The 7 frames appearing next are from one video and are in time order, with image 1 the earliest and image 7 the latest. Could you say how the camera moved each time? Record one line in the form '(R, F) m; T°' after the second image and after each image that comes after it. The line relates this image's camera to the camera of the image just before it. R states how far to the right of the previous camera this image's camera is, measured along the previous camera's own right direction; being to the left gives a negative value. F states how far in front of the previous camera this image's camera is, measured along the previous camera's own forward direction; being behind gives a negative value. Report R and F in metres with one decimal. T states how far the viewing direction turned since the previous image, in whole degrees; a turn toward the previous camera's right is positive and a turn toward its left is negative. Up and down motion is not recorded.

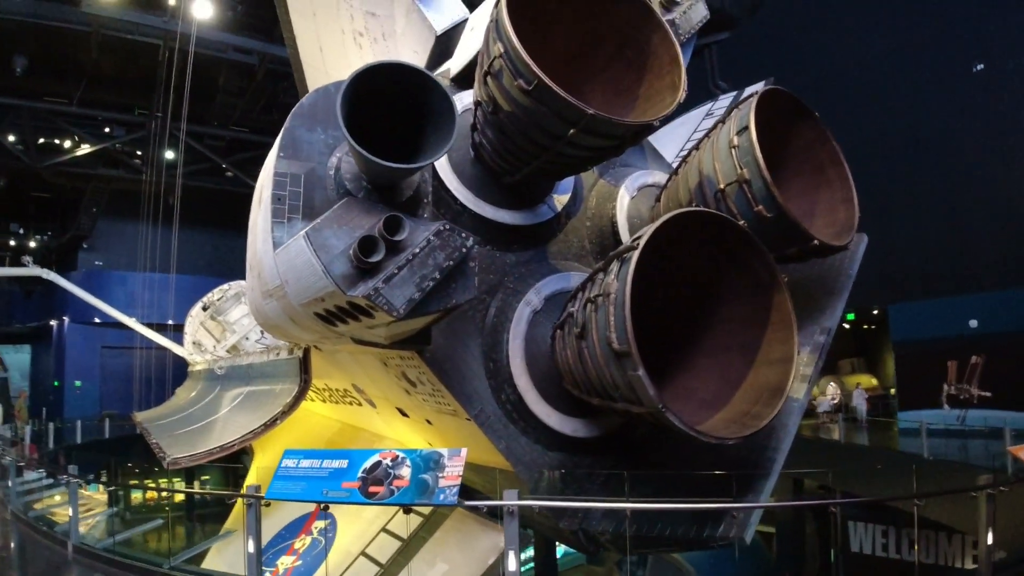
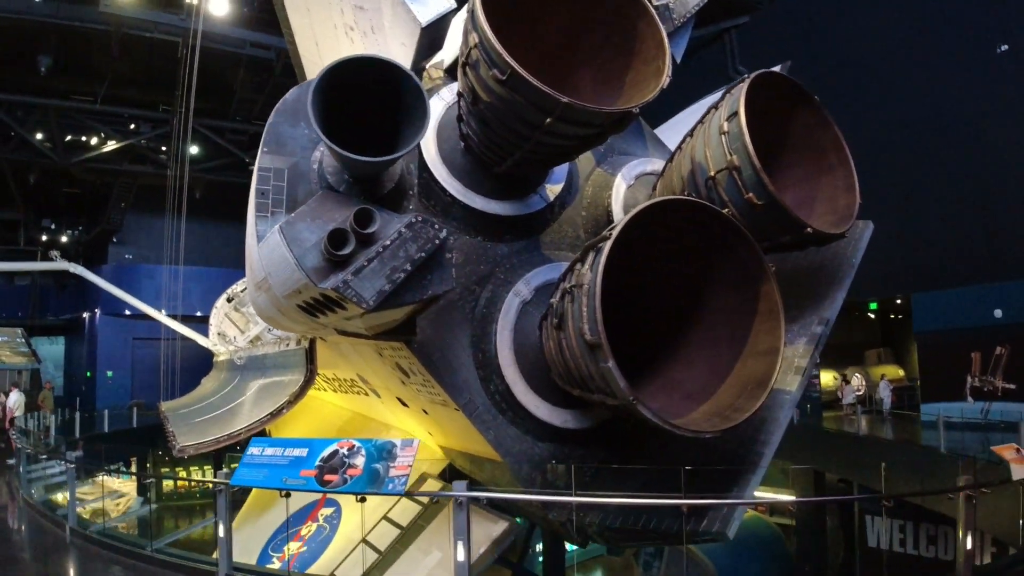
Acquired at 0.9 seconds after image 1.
(+0.3, 0.0) m; -3°
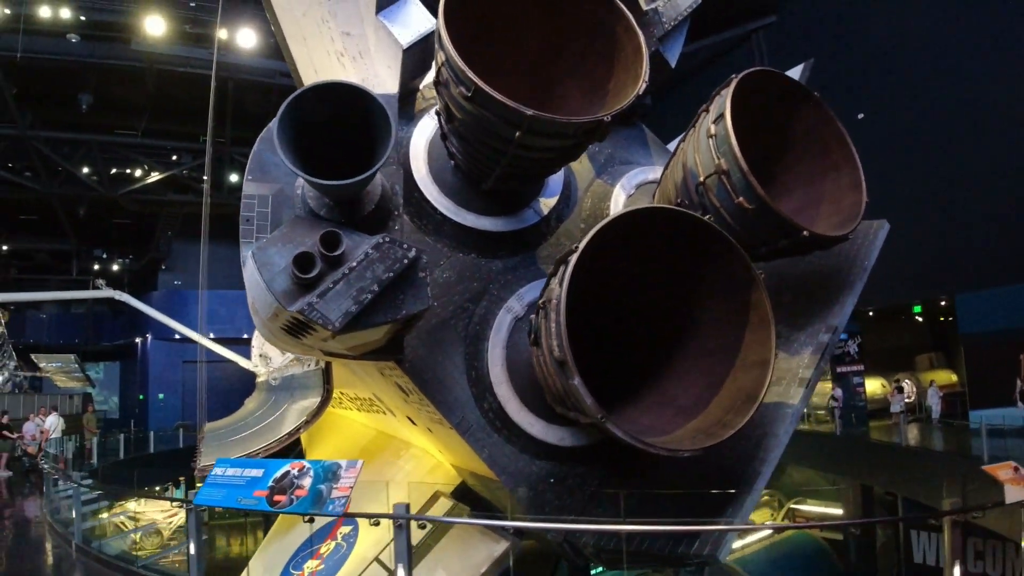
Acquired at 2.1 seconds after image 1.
(+0.4, +0.1) m; -4°
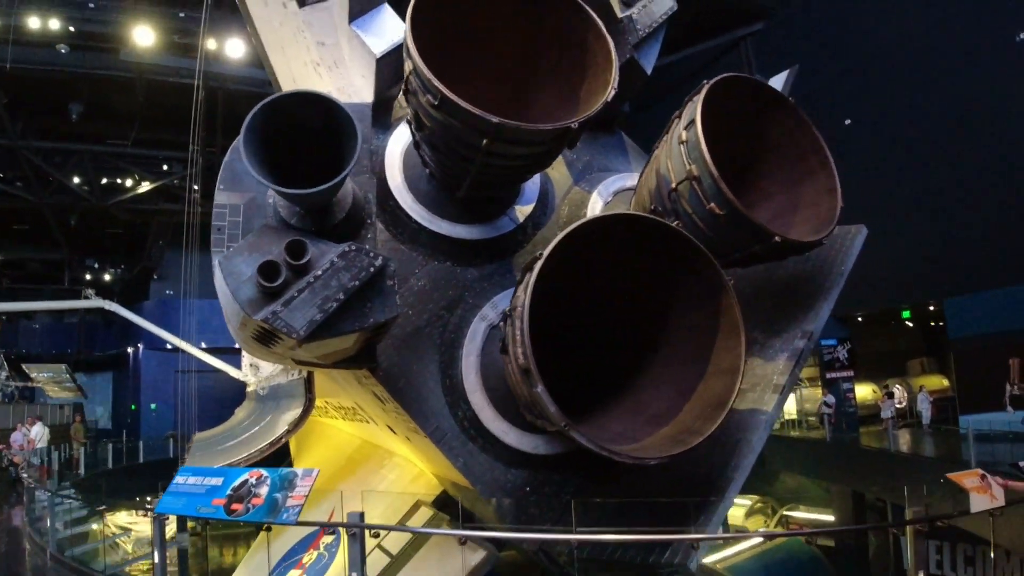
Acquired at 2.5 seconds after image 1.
(+0.2, 0.0) m; 0°
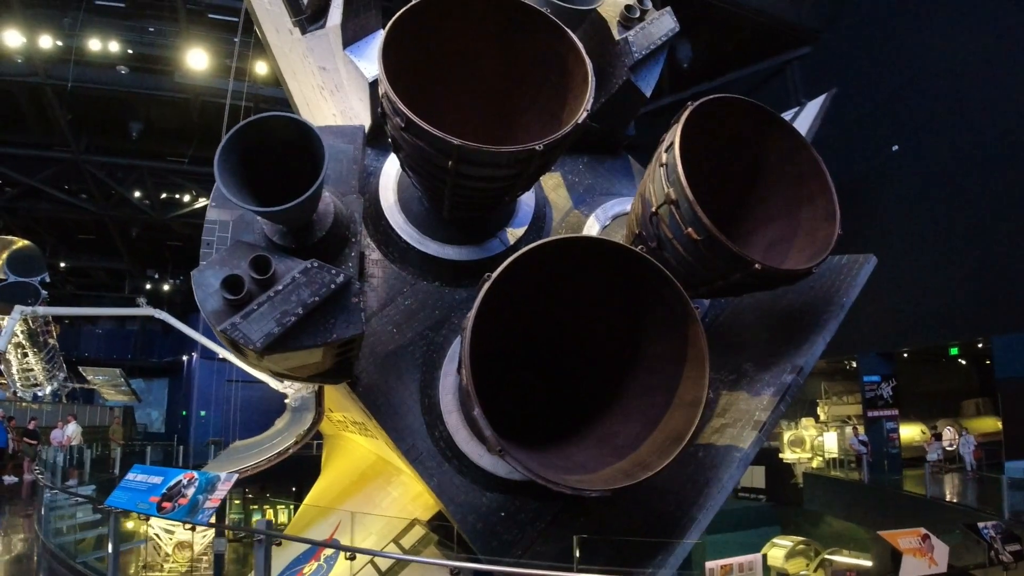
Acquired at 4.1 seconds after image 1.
(+0.5, 0.0) m; -5°
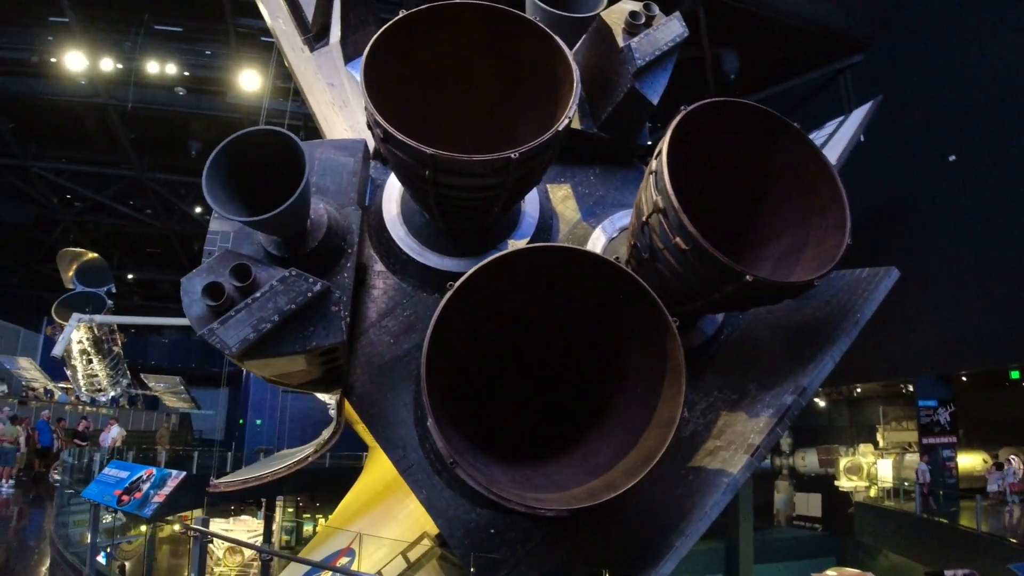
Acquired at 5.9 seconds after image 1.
(+0.5, +0.1) m; -6°
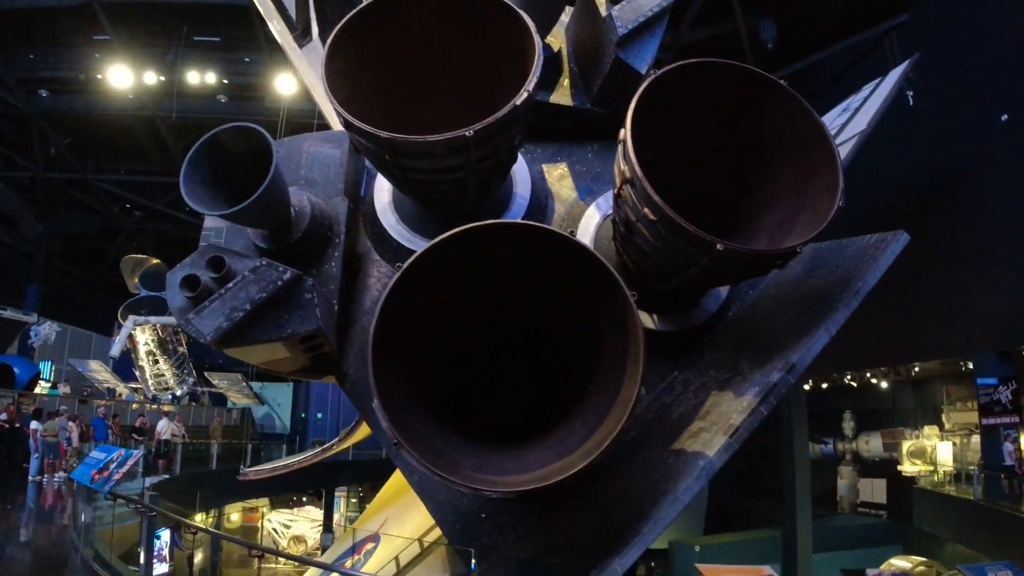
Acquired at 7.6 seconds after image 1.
(+0.6, 0.0) m; -6°
